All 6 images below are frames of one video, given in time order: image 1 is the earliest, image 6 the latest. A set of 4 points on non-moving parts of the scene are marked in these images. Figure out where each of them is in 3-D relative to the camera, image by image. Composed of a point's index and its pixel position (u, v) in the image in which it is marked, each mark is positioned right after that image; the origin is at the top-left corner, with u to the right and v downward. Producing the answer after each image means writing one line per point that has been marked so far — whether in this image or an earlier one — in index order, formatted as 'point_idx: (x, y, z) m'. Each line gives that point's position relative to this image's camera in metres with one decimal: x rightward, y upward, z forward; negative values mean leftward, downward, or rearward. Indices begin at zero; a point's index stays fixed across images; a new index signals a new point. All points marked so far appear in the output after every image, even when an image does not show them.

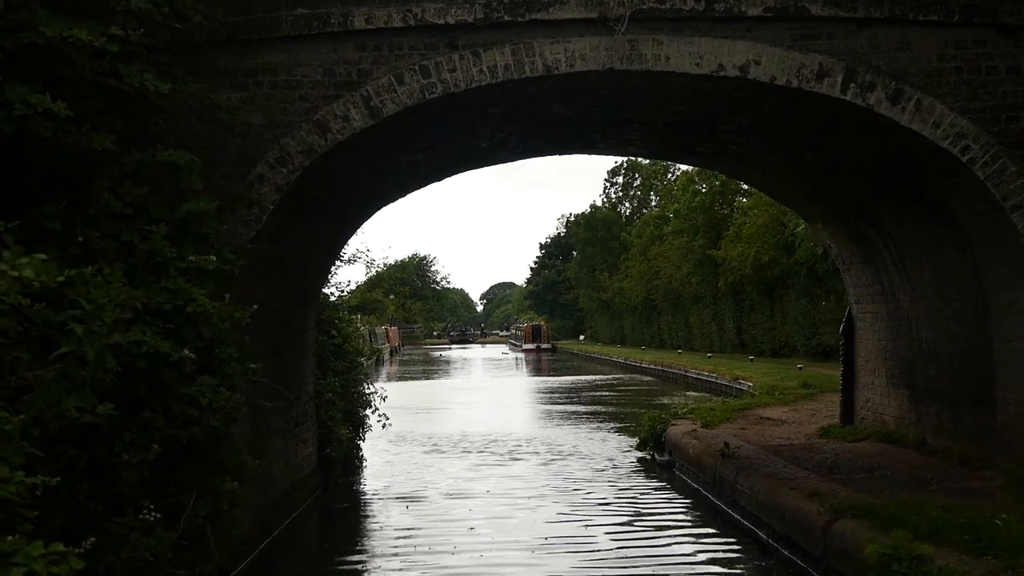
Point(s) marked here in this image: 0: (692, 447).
0: (+2.1, -1.8, +11.6) m
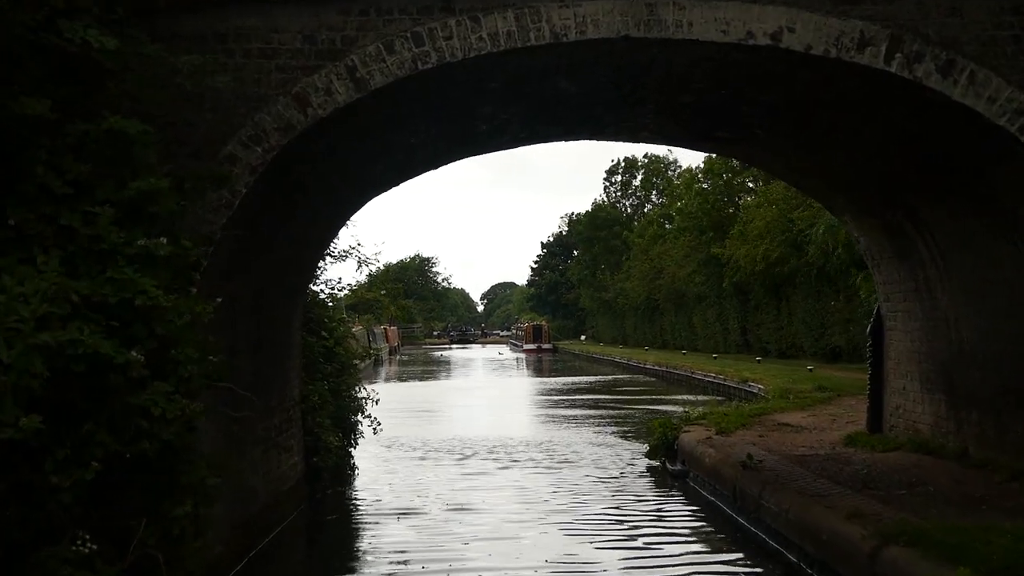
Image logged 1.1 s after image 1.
0: (+2.1, -1.8, +10.8) m
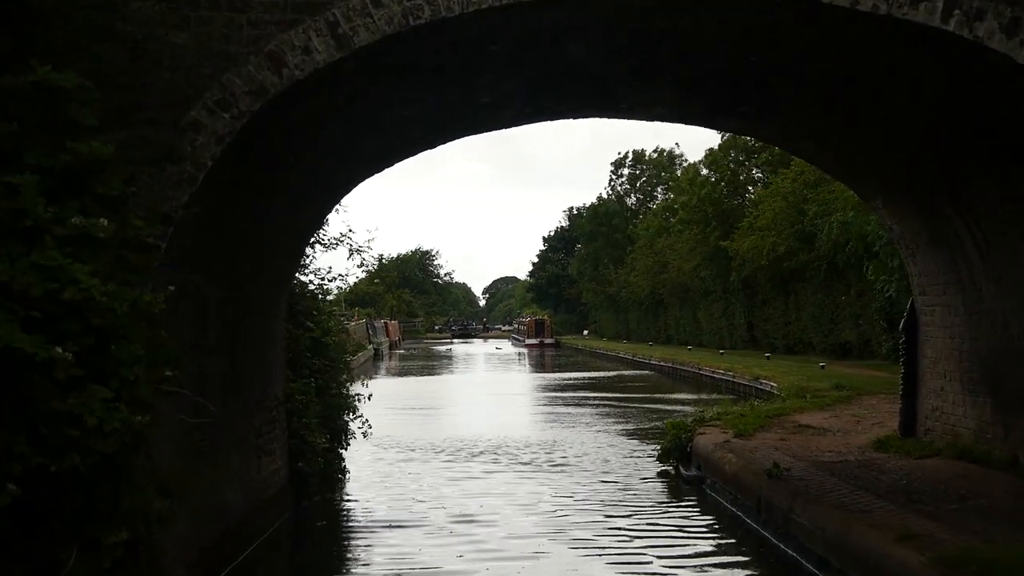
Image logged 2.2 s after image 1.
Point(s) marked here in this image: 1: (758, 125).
0: (+2.1, -1.7, +9.9) m
1: (+2.3, +1.6, +9.7) m
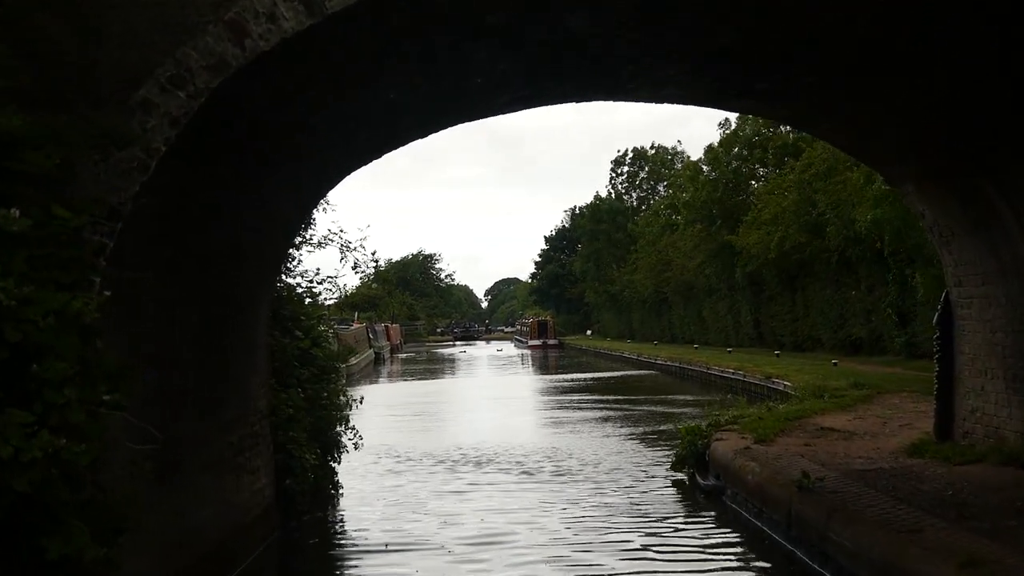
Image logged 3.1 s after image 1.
0: (+2.1, -1.7, +9.1) m
1: (+2.3, +1.6, +8.9) m
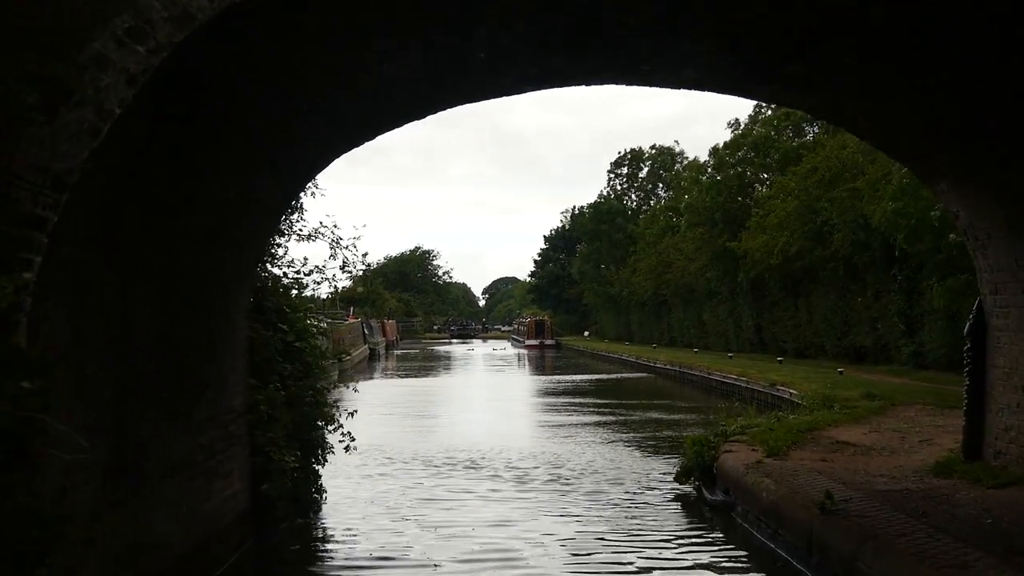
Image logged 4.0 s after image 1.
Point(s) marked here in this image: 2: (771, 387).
0: (+2.1, -1.7, +8.4) m
1: (+2.4, +1.6, +8.2) m
2: (+5.1, -1.9, +20.0) m
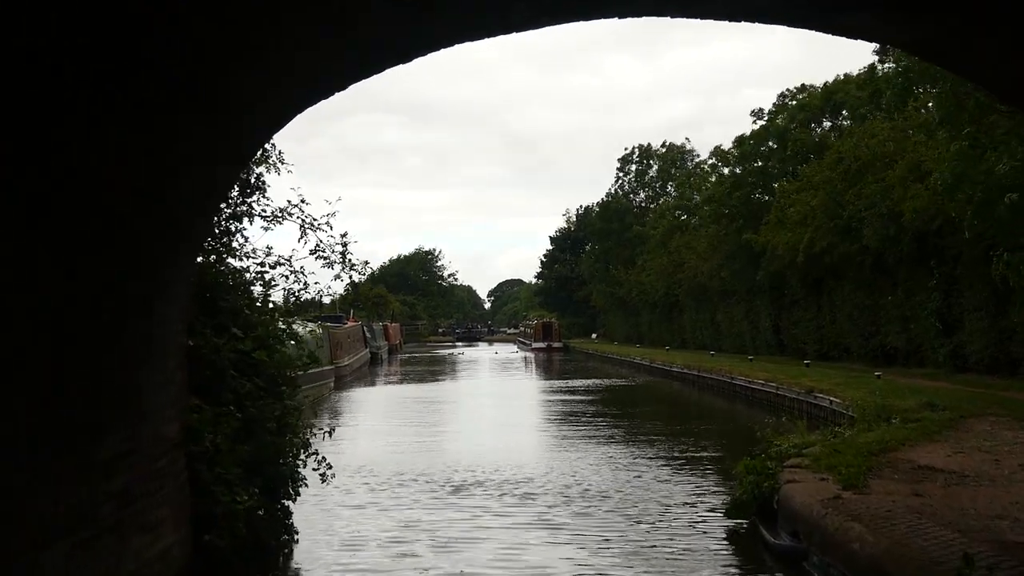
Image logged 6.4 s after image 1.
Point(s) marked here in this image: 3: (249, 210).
0: (+2.2, -1.6, +6.5) m
1: (+2.4, +1.6, +6.3) m
2: (+5.2, -1.9, +18.0) m
3: (-2.1, +0.7, +8.3) m
